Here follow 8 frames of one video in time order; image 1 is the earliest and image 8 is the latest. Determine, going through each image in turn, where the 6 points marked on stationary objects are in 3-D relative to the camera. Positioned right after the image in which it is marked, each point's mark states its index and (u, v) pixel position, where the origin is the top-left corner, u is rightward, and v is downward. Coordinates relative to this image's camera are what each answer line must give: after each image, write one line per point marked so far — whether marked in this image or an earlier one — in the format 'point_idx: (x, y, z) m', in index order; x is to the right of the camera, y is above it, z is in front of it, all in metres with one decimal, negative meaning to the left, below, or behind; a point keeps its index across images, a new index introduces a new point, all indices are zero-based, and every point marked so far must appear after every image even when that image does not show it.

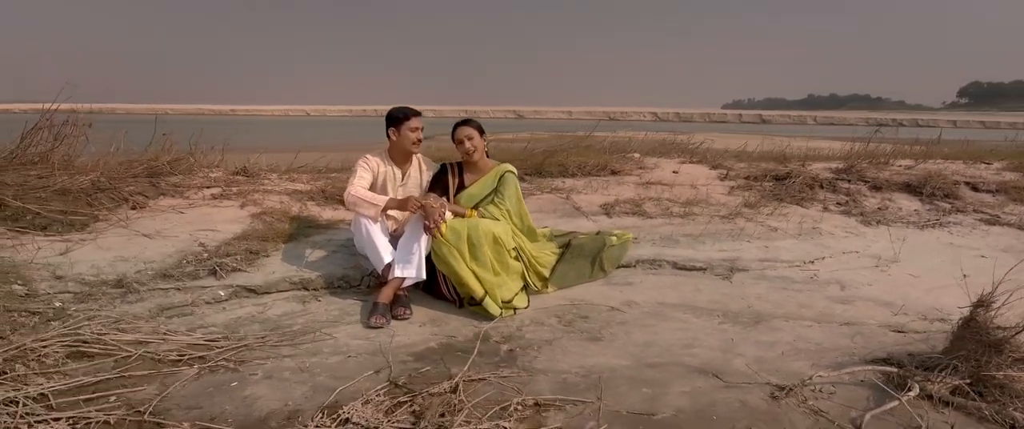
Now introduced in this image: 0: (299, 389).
0: (-1.0, -0.8, +2.8) m
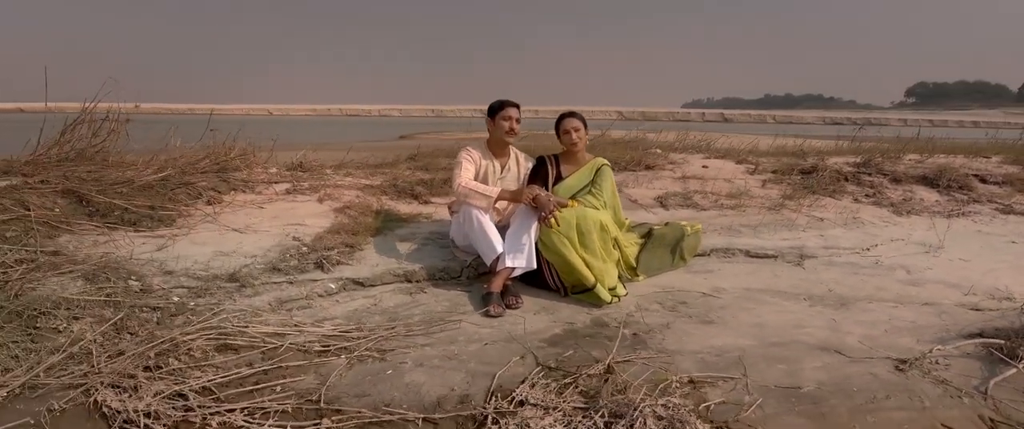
0: (-0.2, -0.8, +2.9) m
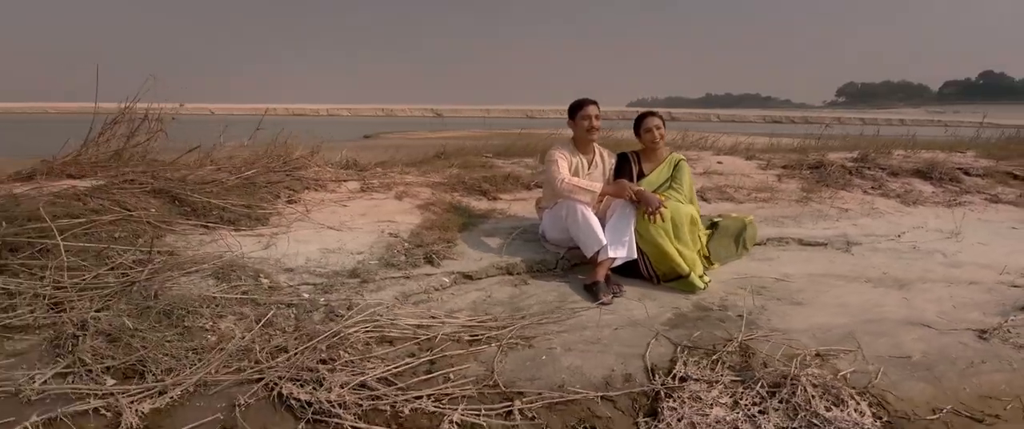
0: (+0.5, -0.7, +3.1) m
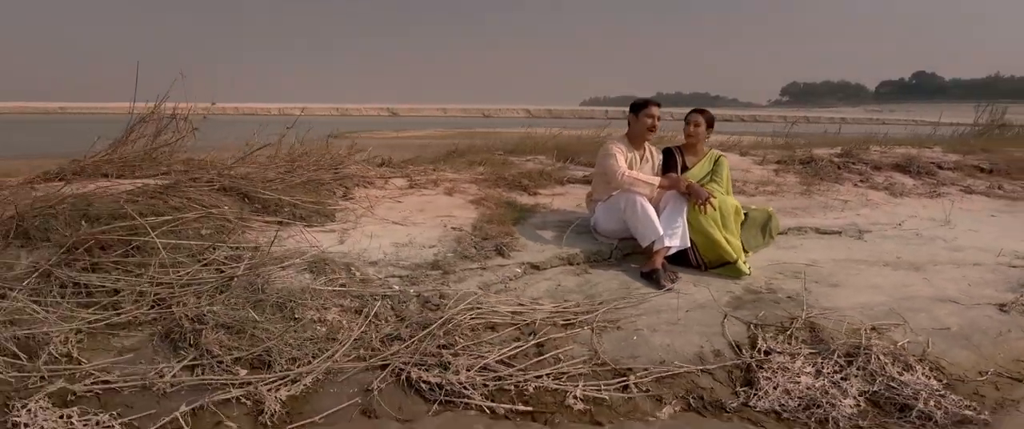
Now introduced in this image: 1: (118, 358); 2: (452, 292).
0: (+1.0, -0.7, +3.3) m
1: (-1.9, -0.7, +2.9) m
2: (-0.4, -0.5, +3.5) m
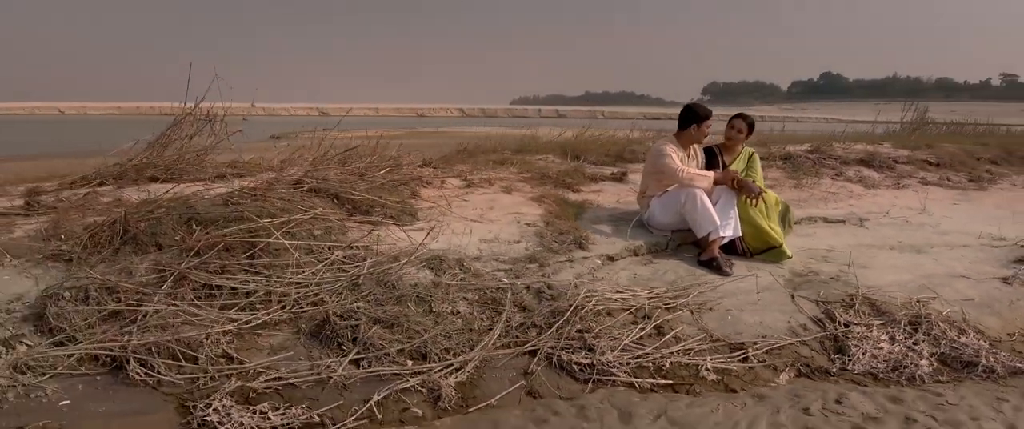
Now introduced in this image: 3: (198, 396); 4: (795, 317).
0: (+1.7, -0.6, +3.8) m
1: (-1.2, -0.7, +3.0) m
2: (+0.3, -0.4, +3.8) m
3: (-1.4, -0.8, +2.7) m
4: (+1.8, -0.6, +3.7) m
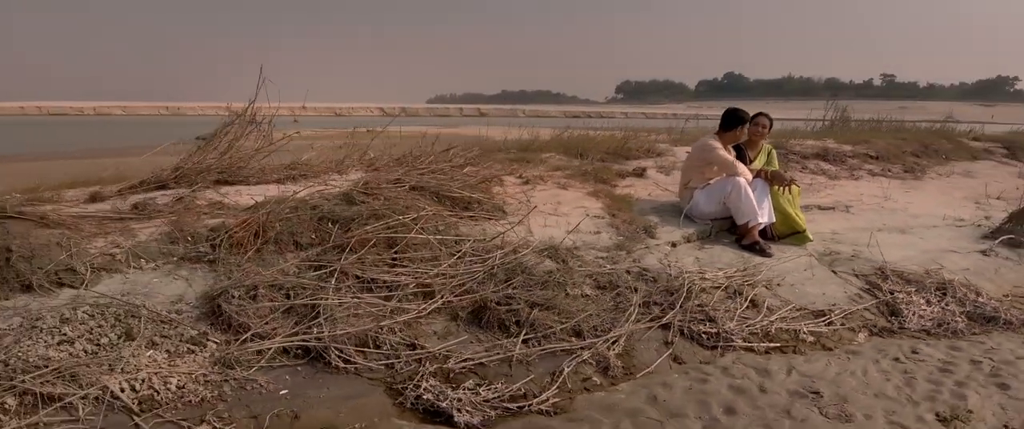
0: (+2.4, -0.5, +4.4) m
1: (-0.3, -0.7, +3.2) m
2: (+1.0, -0.4, +4.2) m
3: (-0.5, -0.8, +2.9) m
4: (+2.5, -0.5, +4.4) m
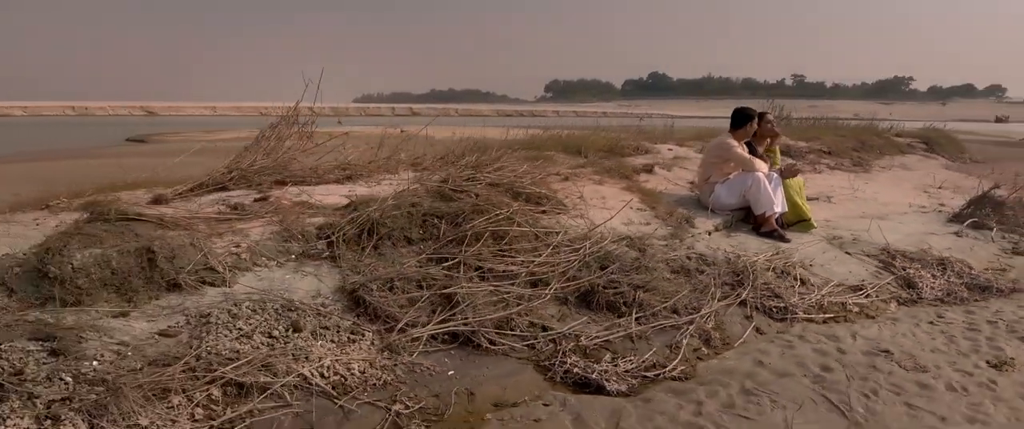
0: (+2.9, -0.4, +5.1) m
1: (+0.3, -0.6, +3.6) m
2: (+1.5, -0.3, +4.7) m
3: (+0.2, -0.8, +3.3) m
4: (+3.0, -0.4, +5.0) m
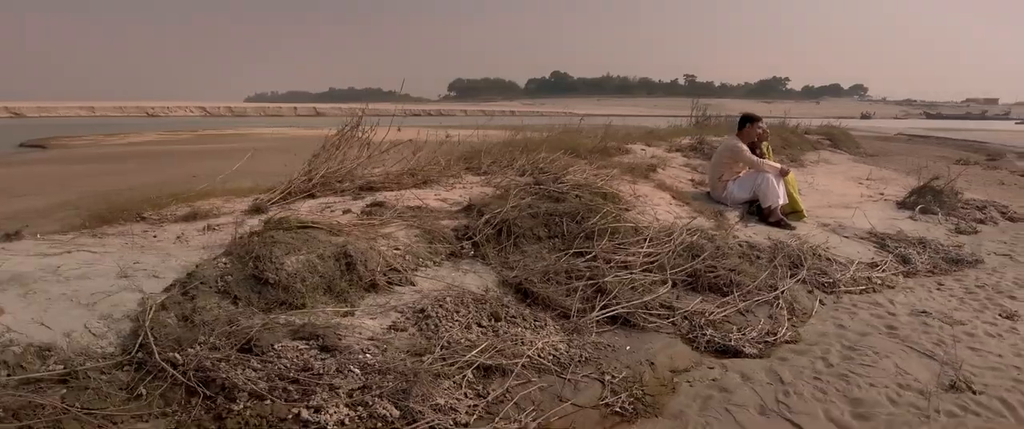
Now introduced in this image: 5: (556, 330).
0: (+3.5, -0.3, +6.1) m
1: (+1.2, -0.6, +4.2) m
2: (+2.2, -0.2, +5.5) m
3: (+1.1, -0.8, +3.9) m
4: (+3.6, -0.3, +6.1) m
5: (+0.3, -0.7, +3.5) m
